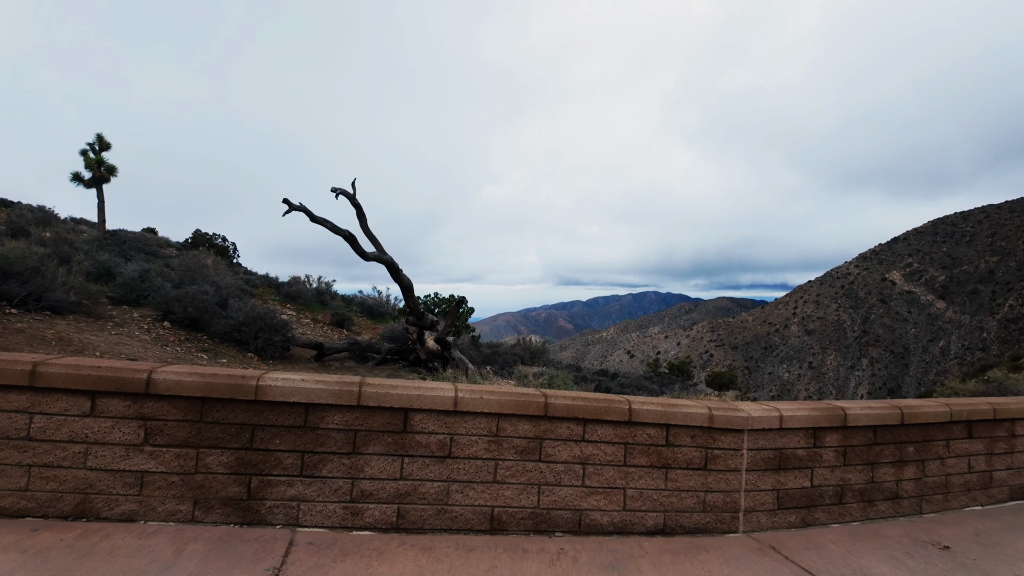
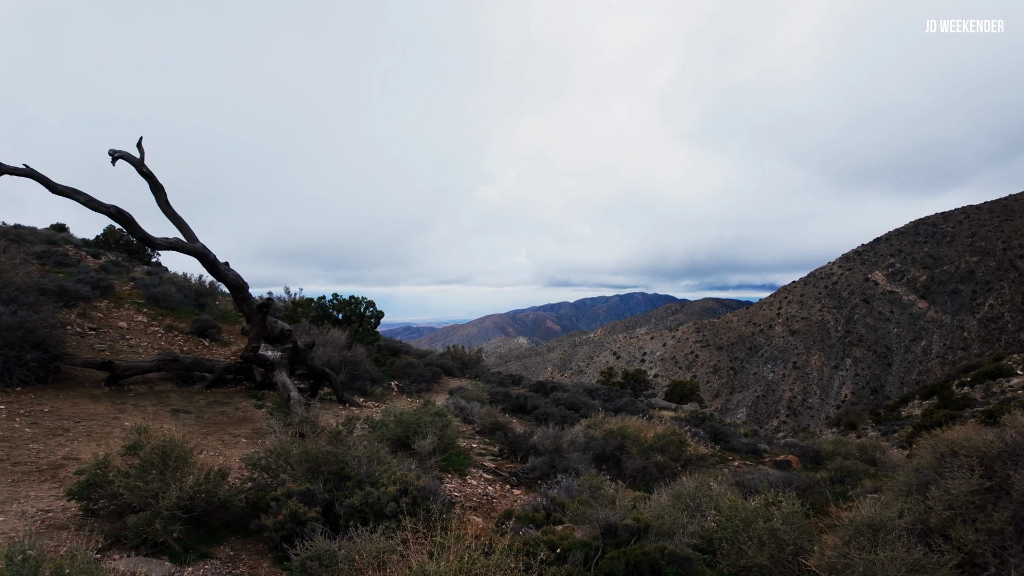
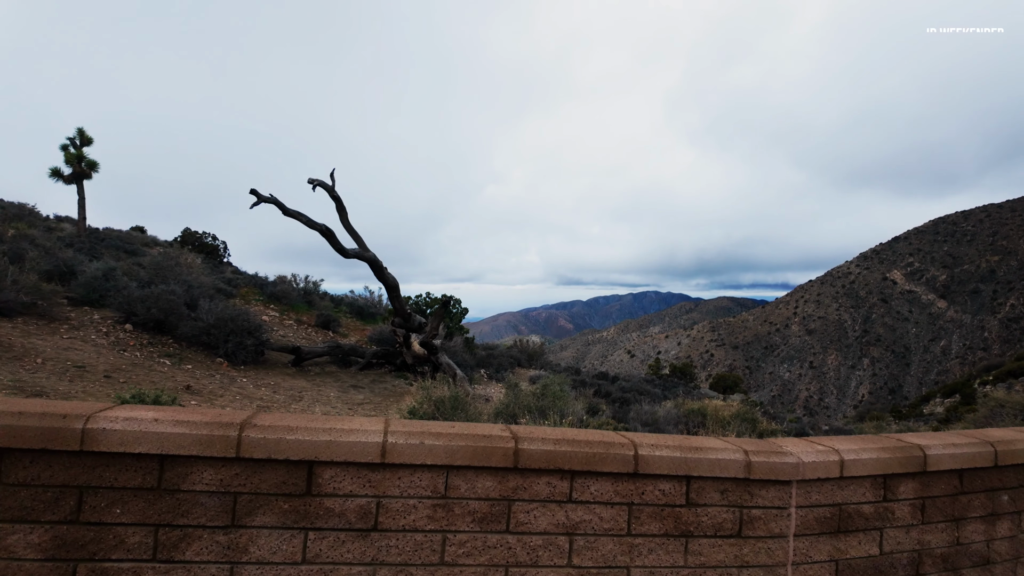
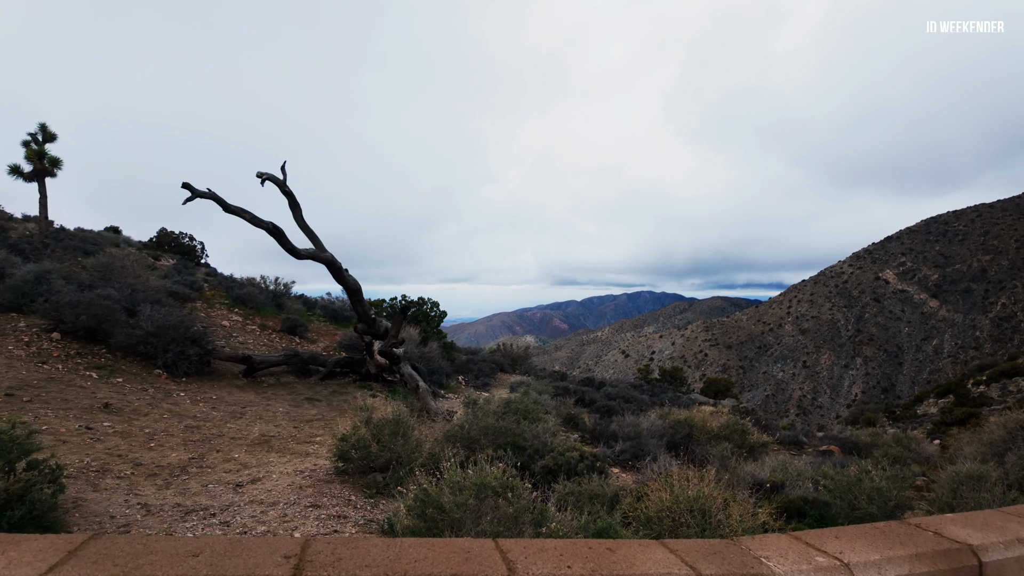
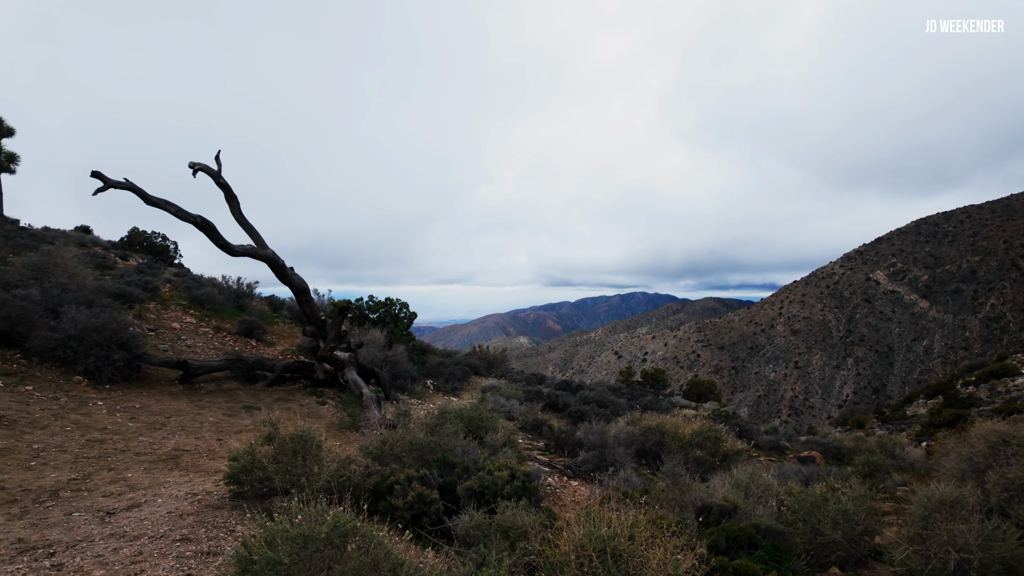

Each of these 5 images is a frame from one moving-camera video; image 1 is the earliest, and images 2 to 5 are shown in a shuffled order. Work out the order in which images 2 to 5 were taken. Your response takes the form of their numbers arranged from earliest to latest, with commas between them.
3, 4, 5, 2
